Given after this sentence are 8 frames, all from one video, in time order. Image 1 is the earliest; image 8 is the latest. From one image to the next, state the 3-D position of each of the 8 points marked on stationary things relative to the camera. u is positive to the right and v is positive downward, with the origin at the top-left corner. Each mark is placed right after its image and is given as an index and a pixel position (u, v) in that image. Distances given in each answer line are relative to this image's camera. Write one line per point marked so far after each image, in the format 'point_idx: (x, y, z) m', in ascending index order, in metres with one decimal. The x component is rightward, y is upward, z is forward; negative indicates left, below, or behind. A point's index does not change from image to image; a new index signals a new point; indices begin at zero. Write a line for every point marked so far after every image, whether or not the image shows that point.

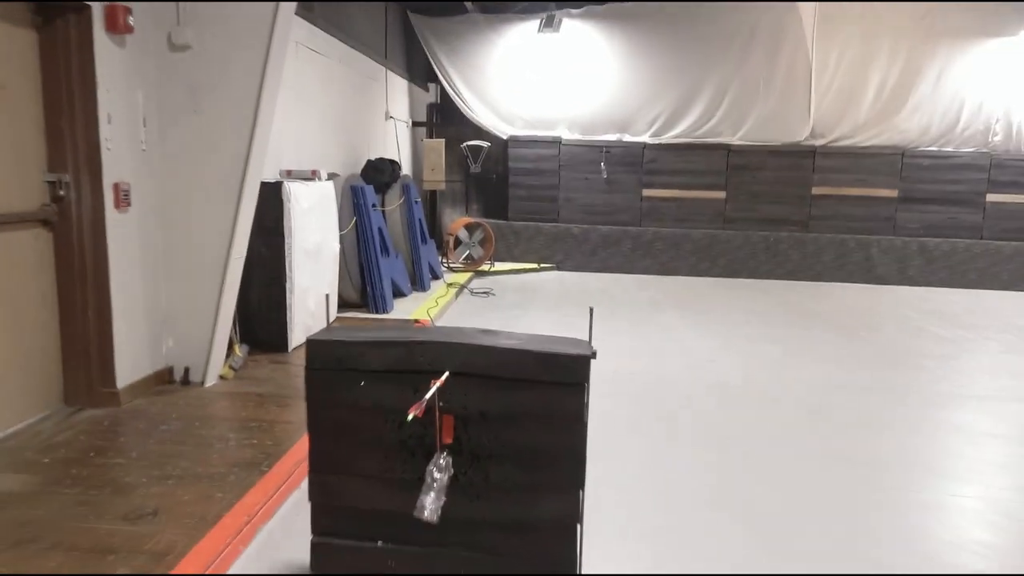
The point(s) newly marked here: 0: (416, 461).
0: (-0.2, -0.3, +1.4) m
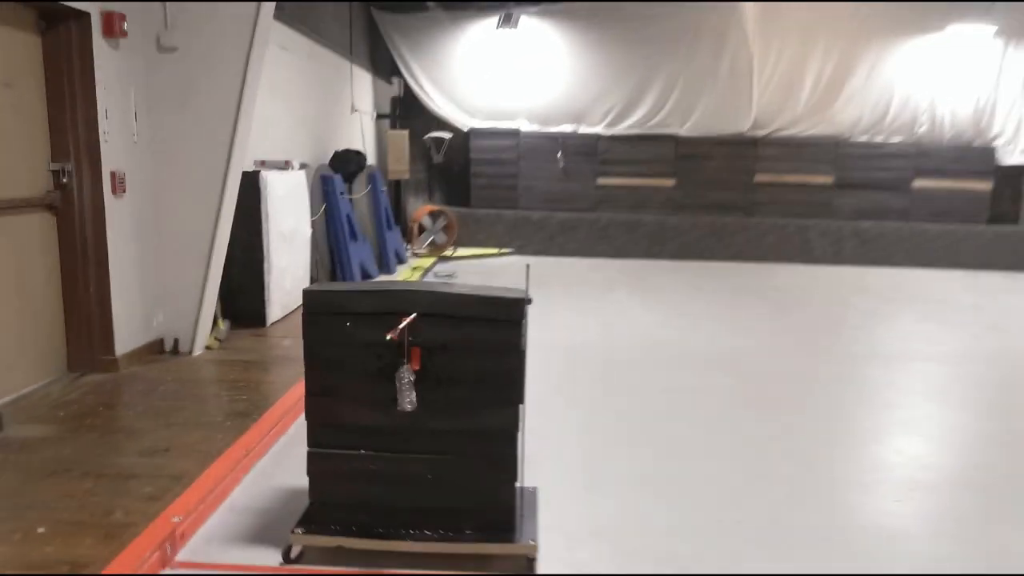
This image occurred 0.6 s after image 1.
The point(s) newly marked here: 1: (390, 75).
0: (-0.3, -0.2, +1.8) m
1: (-1.4, +2.5, +8.2) m
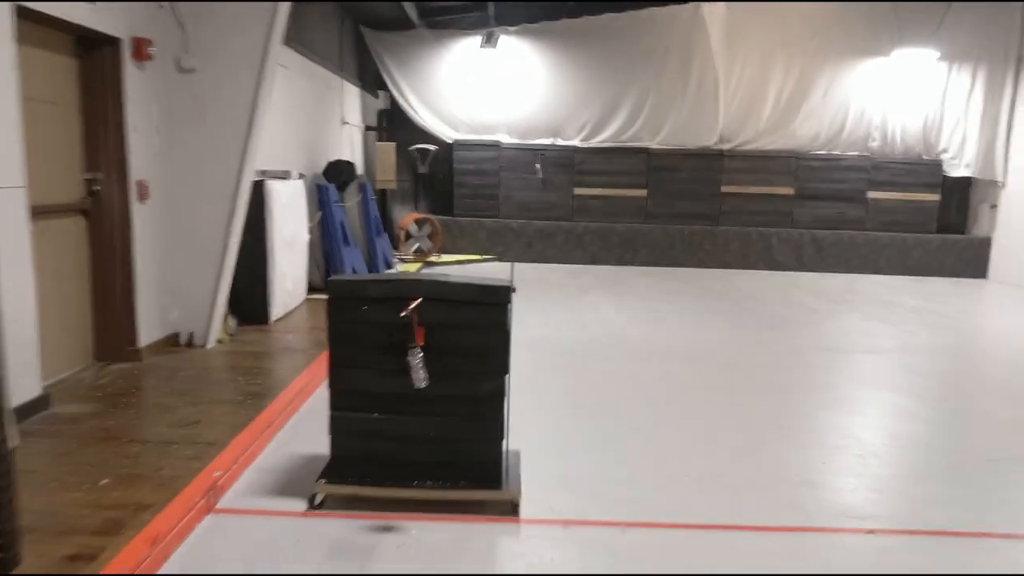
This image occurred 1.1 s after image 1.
0: (-0.3, -0.2, +2.1) m
1: (-1.7, +2.5, +8.5) m
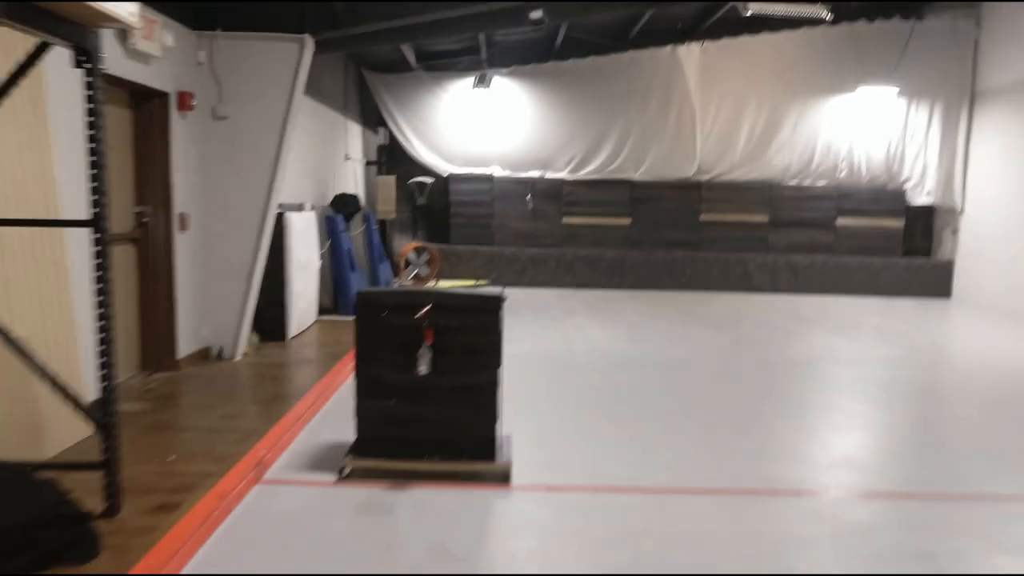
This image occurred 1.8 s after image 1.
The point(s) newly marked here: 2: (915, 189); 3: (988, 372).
0: (-0.4, -0.2, +2.6) m
1: (-1.8, +2.1, +9.1) m
2: (+5.1, +1.3, +8.8) m
3: (+3.7, -0.7, +5.4) m
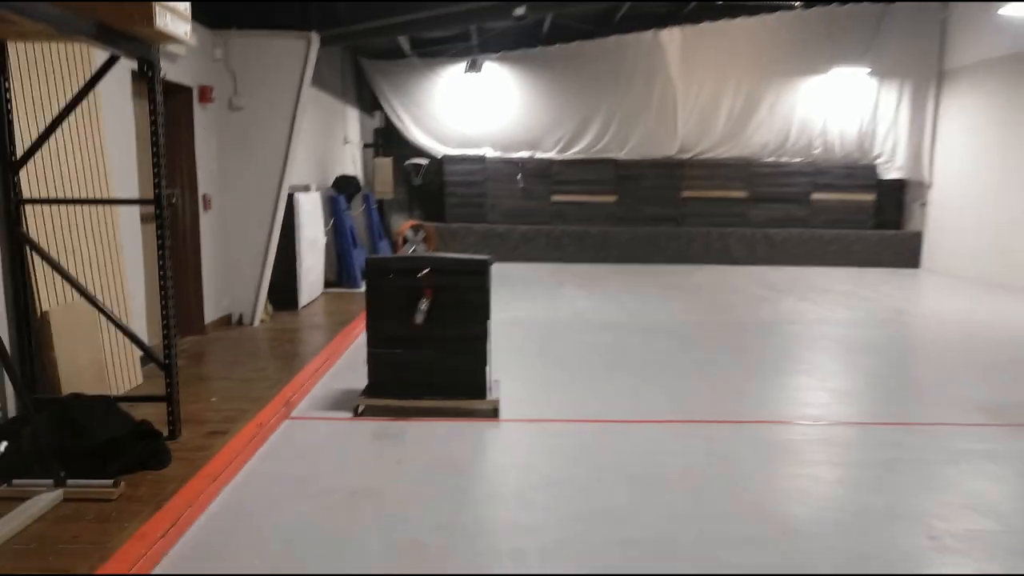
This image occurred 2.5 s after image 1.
0: (-0.4, -0.1, +3.1) m
1: (-1.9, +2.4, +9.5) m
2: (+5.0, +1.6, +9.2) m
3: (+3.6, -0.4, +5.9) m
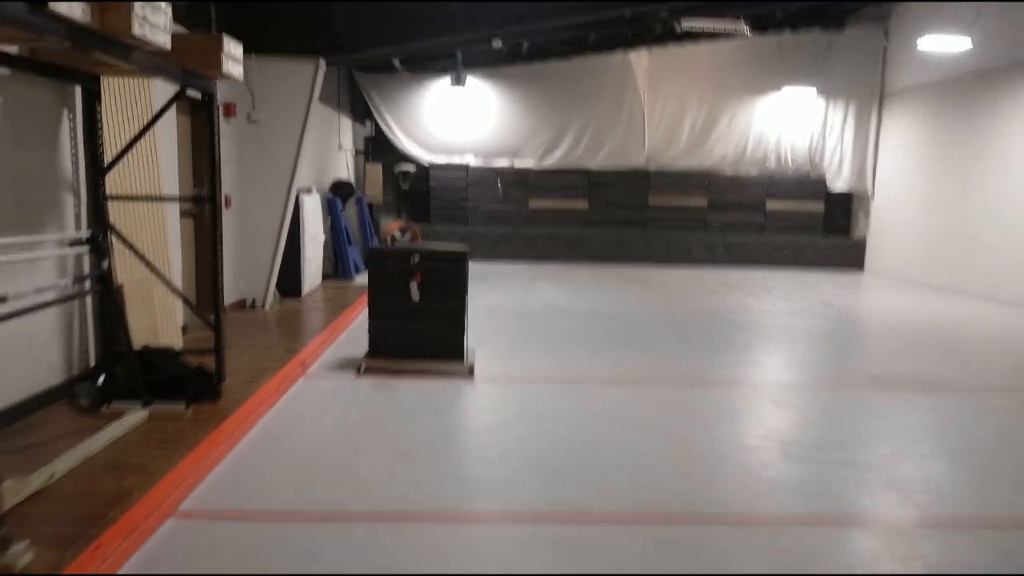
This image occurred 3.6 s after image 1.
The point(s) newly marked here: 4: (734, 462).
0: (-0.6, 0.0, +3.9) m
1: (-2.2, +2.5, +10.3) m
2: (+4.7, +1.6, +10.2) m
3: (+3.4, -0.4, +6.8) m
4: (+1.0, -0.8, +3.0) m
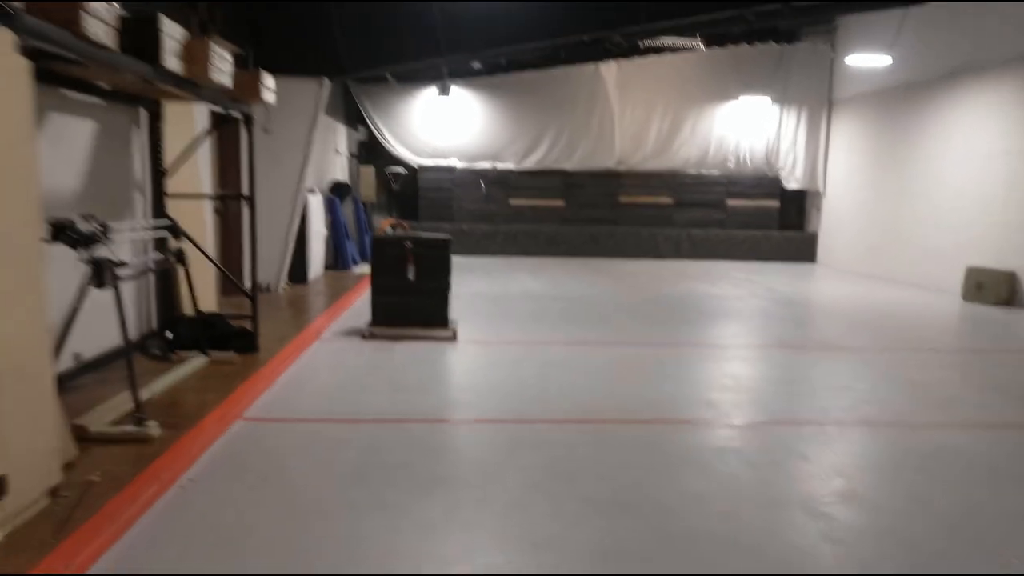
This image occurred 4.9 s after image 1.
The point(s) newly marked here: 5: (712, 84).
0: (-0.8, +0.1, +4.8) m
1: (-2.5, +2.6, +11.2) m
2: (+4.4, +1.8, +11.2) m
3: (+3.2, -0.2, +7.7) m
4: (+0.8, -0.6, +3.9) m
5: (+3.1, +3.2, +10.8) m
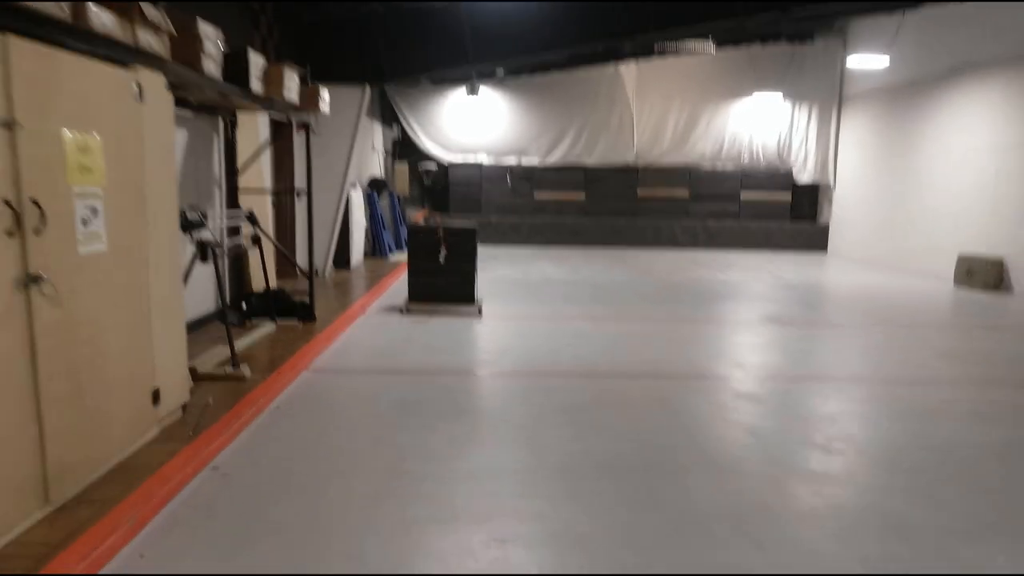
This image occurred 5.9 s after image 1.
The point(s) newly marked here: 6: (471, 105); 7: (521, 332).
0: (-0.6, +0.3, +5.5) m
1: (-2.0, +2.8, +12.0) m
2: (+4.8, +2.0, +11.7) m
3: (+3.4, 0.0, +8.3) m
4: (+0.9, -0.5, +4.6) m
5: (+3.5, +3.3, +11.3) m
6: (-0.7, +3.0, +11.3) m
7: (+0.1, -0.3, +5.2) m
